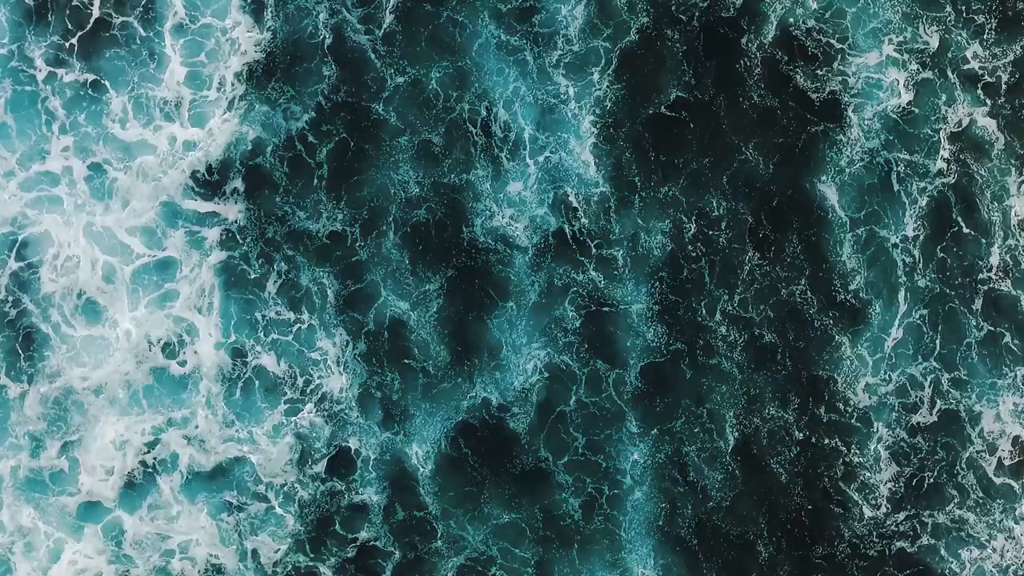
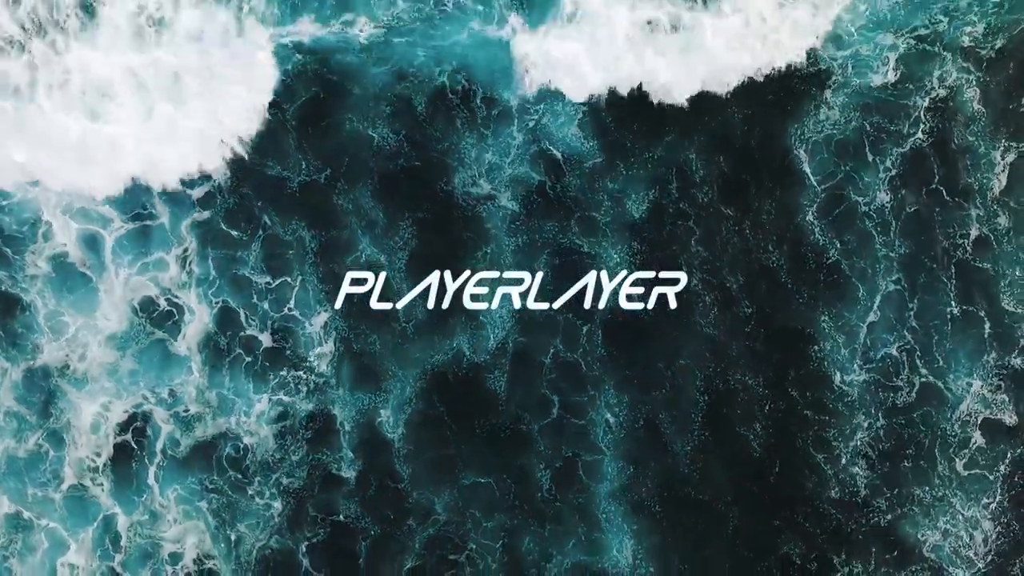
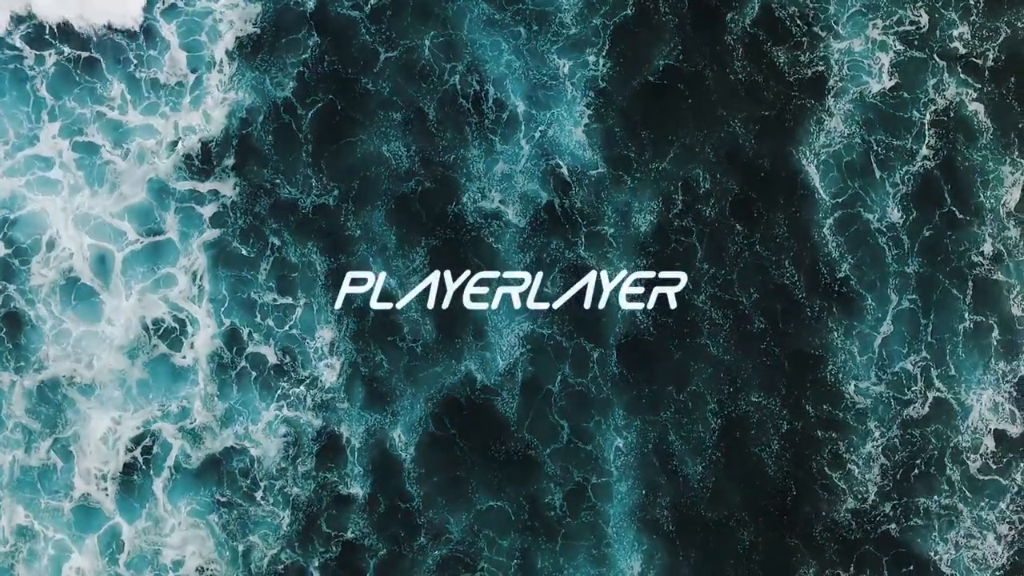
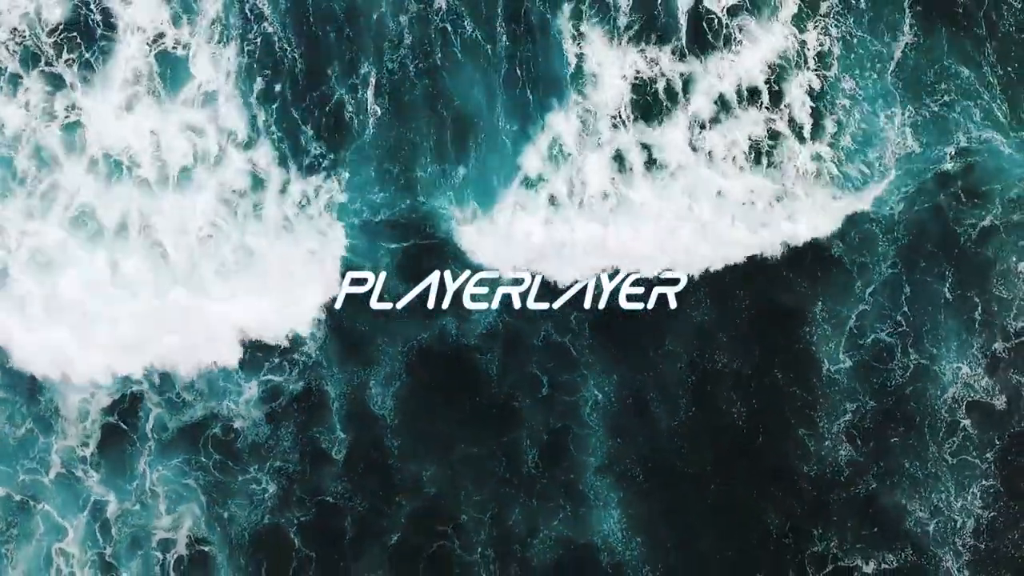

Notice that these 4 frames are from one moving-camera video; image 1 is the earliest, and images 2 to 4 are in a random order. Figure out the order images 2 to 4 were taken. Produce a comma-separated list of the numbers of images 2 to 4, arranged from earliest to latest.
3, 2, 4
